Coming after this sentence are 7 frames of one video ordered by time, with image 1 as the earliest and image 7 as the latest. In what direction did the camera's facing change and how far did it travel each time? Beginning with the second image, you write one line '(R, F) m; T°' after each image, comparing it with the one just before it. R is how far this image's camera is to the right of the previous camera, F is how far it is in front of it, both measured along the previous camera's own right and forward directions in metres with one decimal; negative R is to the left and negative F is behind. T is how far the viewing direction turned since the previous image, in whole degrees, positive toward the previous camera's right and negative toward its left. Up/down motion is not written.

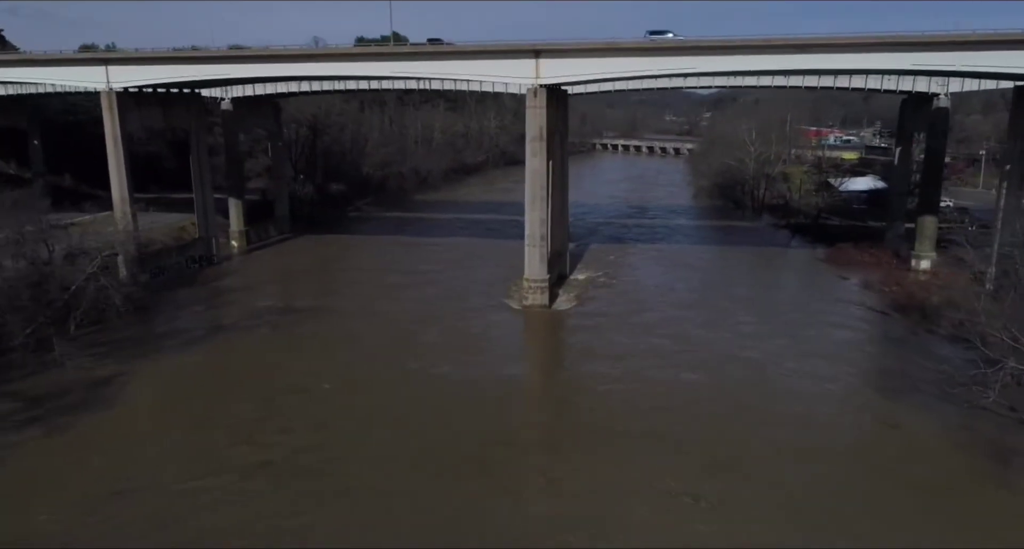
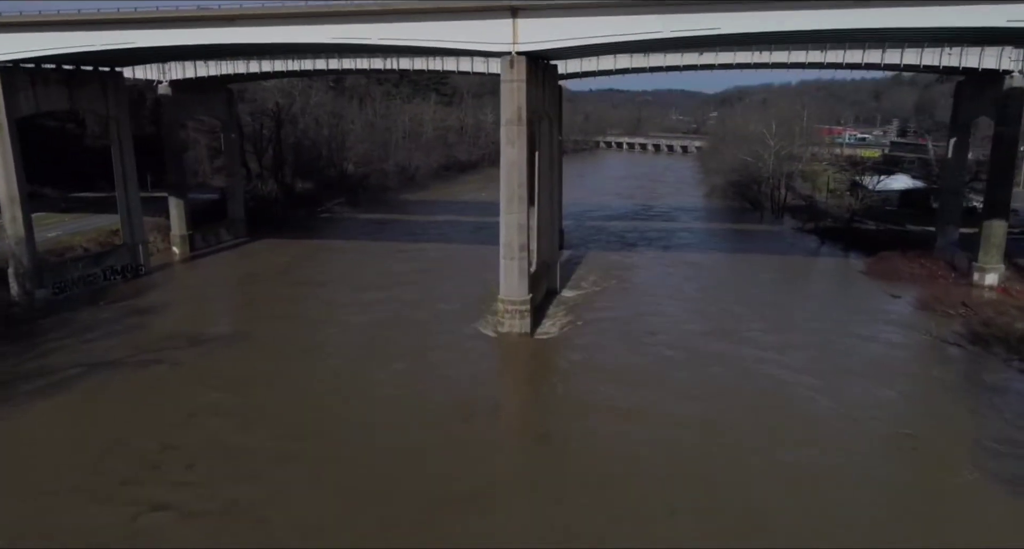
(+0.9, +5.4) m; 0°
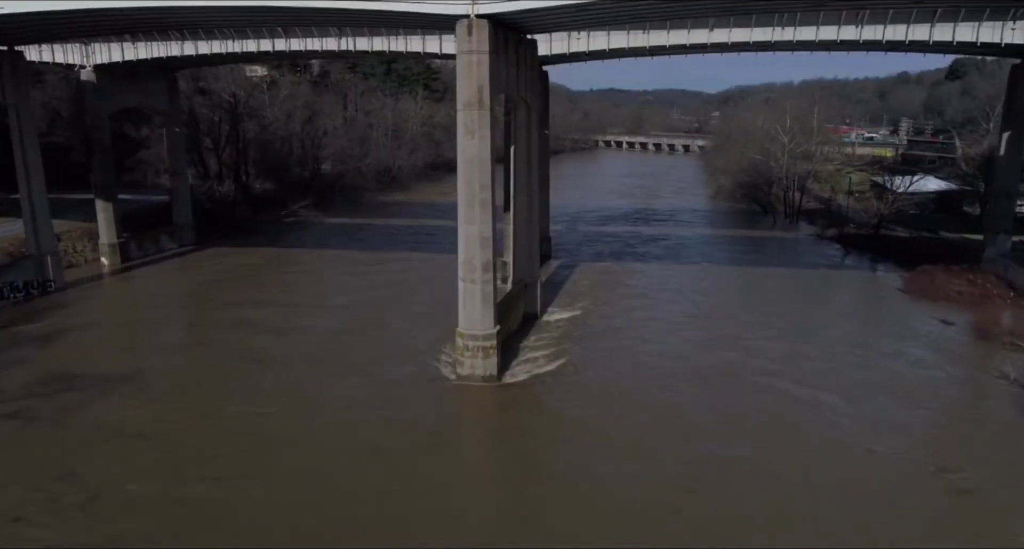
(+0.8, +4.4) m; 0°
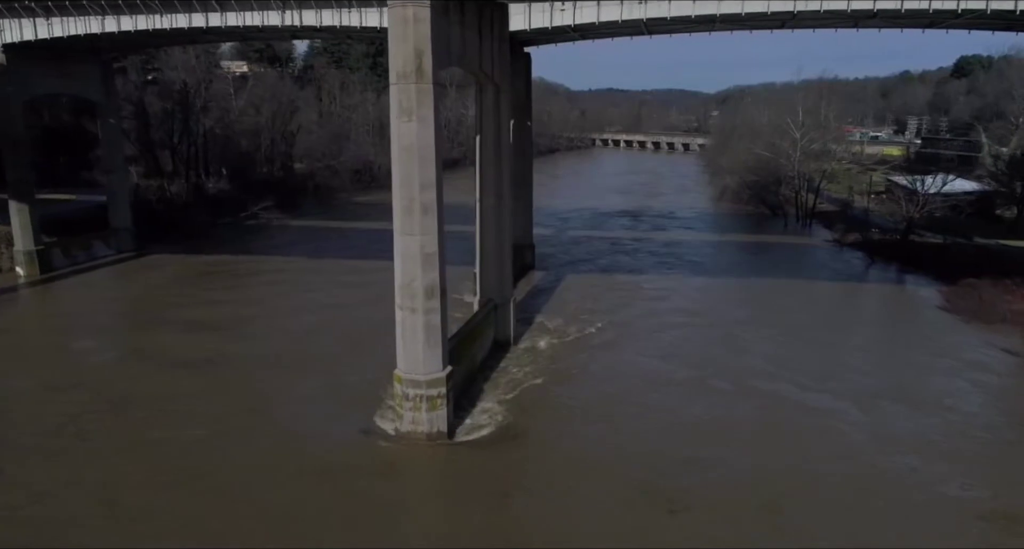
(+0.7, +3.8) m; 0°
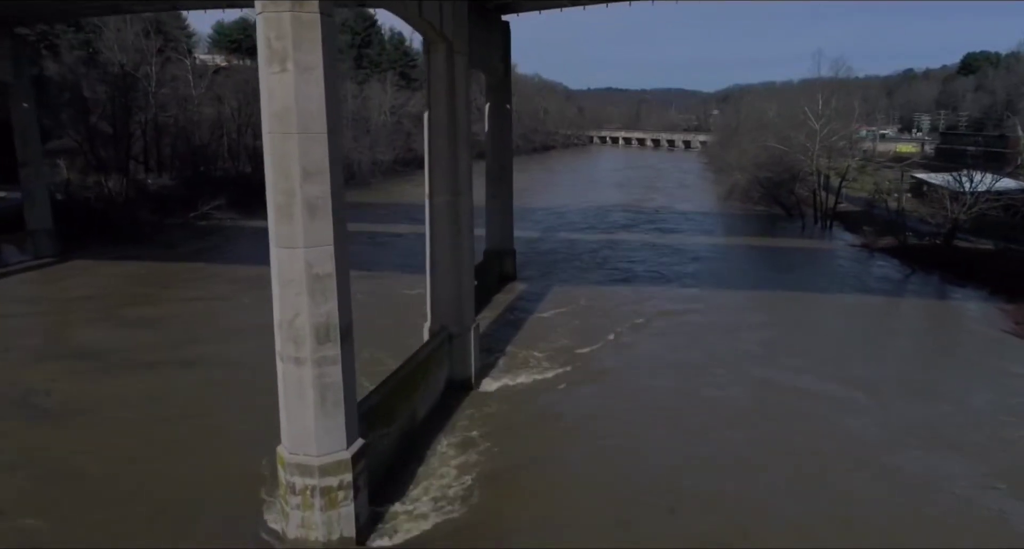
(+0.6, +4.0) m; 0°
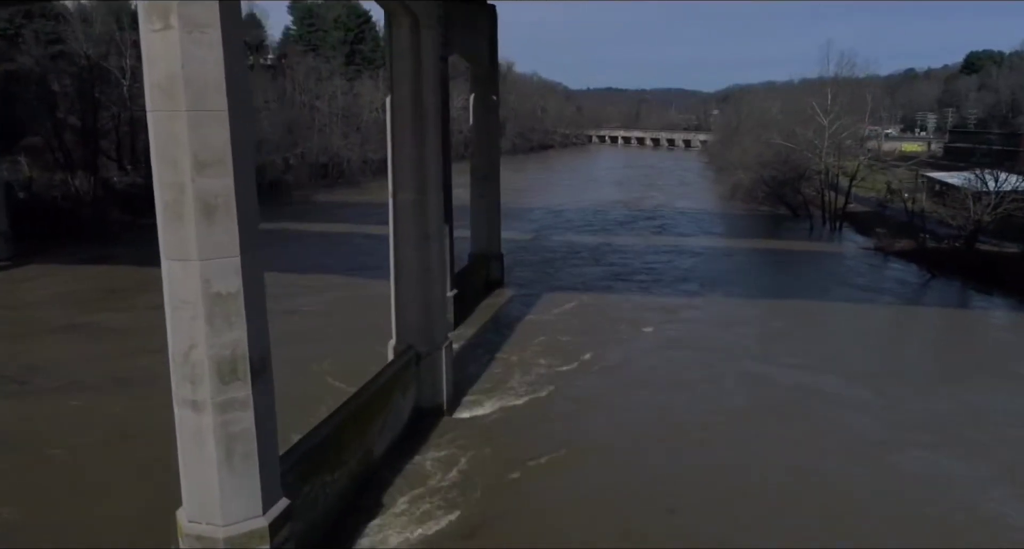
(+0.3, +1.7) m; 0°
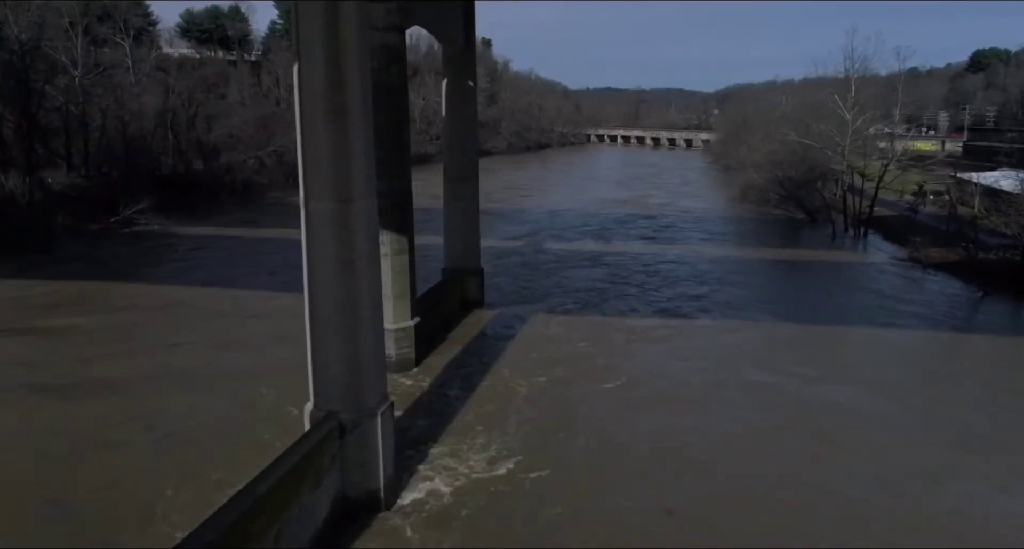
(+0.4, +3.1) m; 0°
